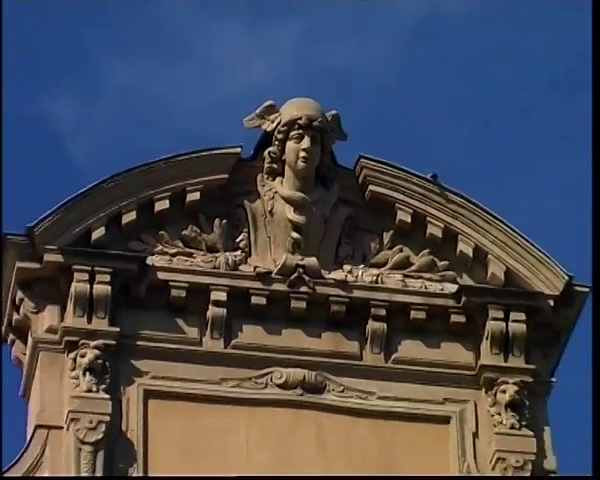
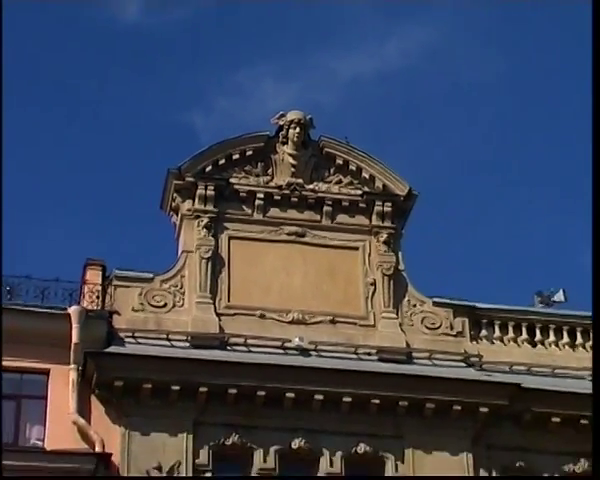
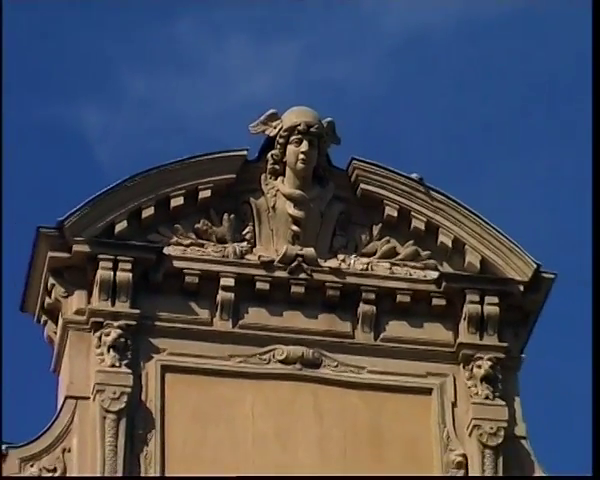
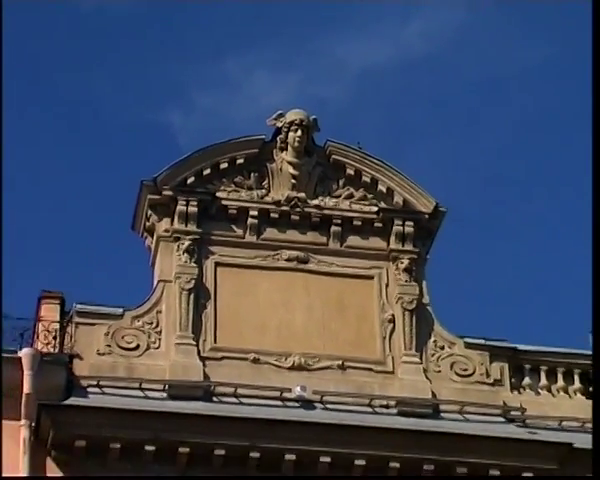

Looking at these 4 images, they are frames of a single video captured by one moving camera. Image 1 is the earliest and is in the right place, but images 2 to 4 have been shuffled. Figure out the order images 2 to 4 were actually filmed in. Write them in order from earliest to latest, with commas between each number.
3, 4, 2
